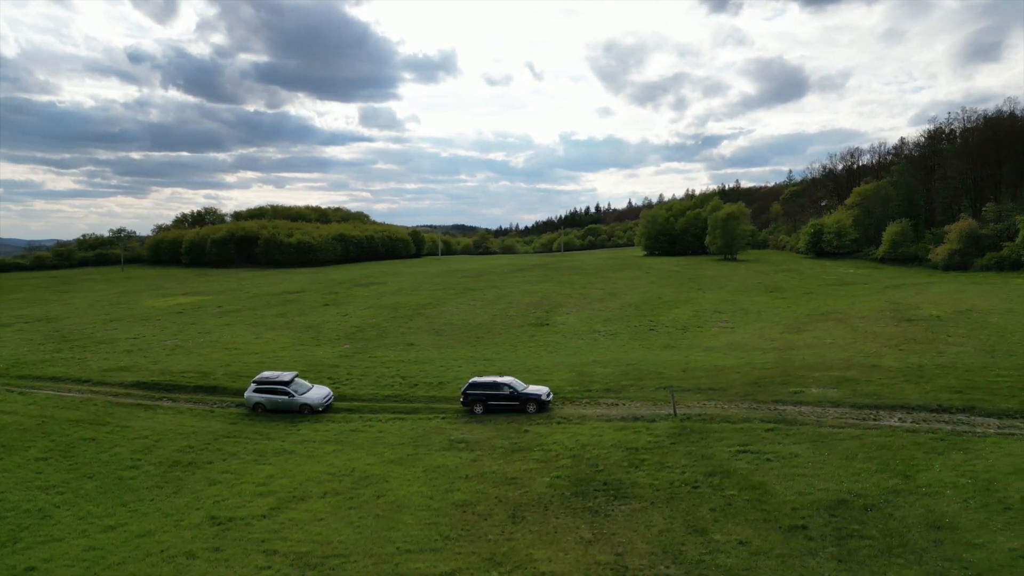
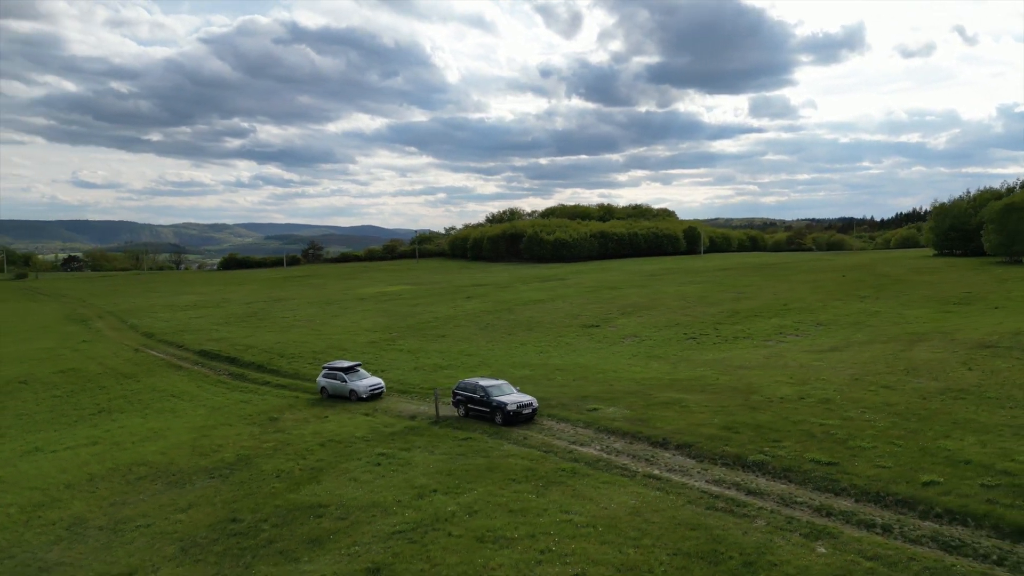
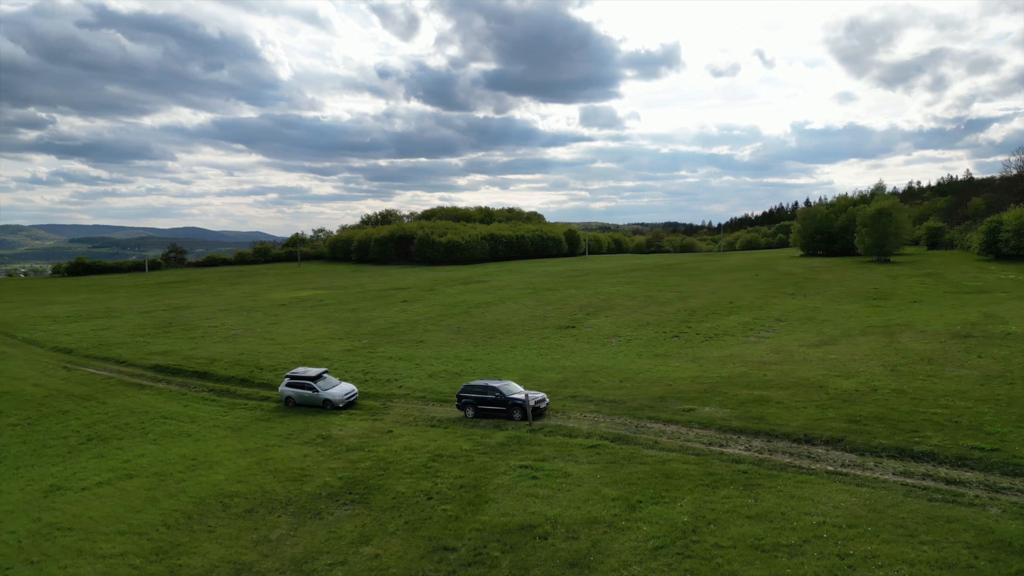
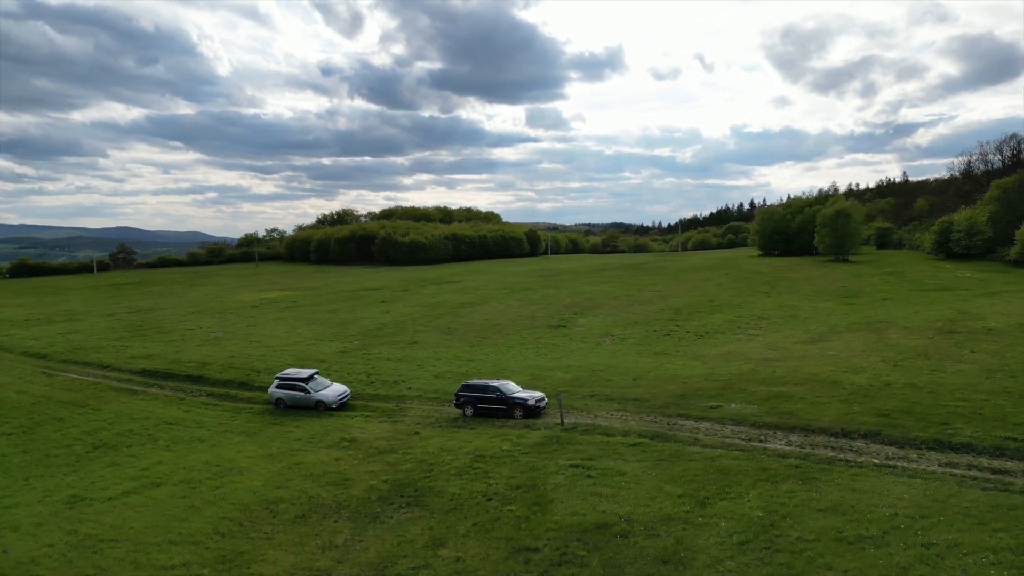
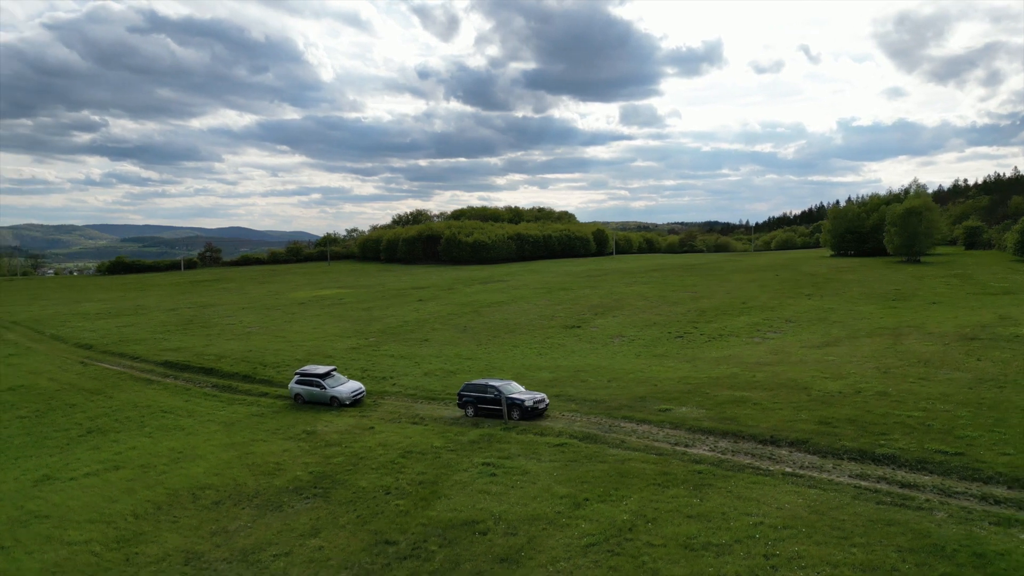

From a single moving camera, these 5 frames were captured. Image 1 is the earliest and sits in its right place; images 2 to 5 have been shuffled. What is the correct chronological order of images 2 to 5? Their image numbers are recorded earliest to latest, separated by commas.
4, 3, 5, 2
